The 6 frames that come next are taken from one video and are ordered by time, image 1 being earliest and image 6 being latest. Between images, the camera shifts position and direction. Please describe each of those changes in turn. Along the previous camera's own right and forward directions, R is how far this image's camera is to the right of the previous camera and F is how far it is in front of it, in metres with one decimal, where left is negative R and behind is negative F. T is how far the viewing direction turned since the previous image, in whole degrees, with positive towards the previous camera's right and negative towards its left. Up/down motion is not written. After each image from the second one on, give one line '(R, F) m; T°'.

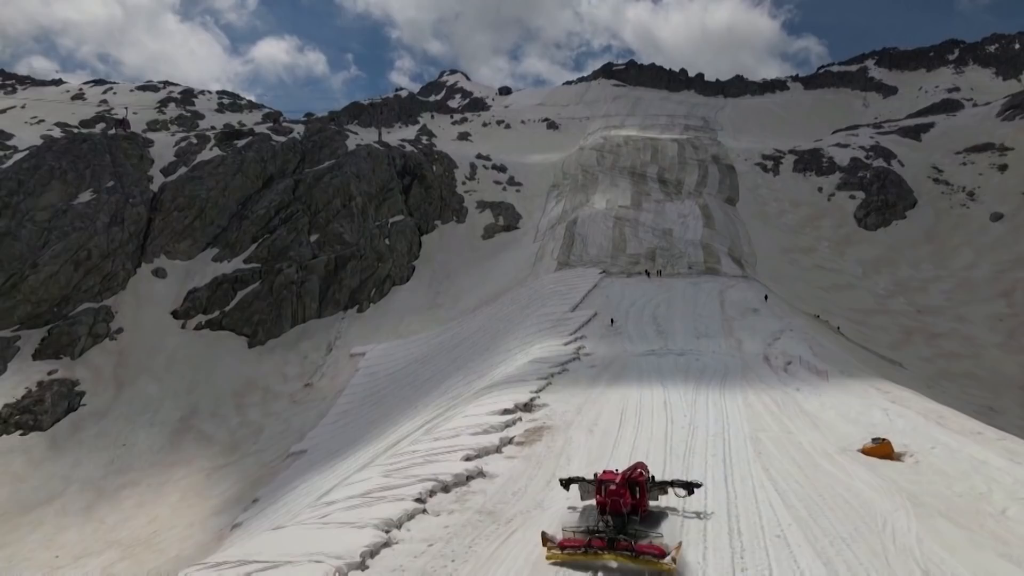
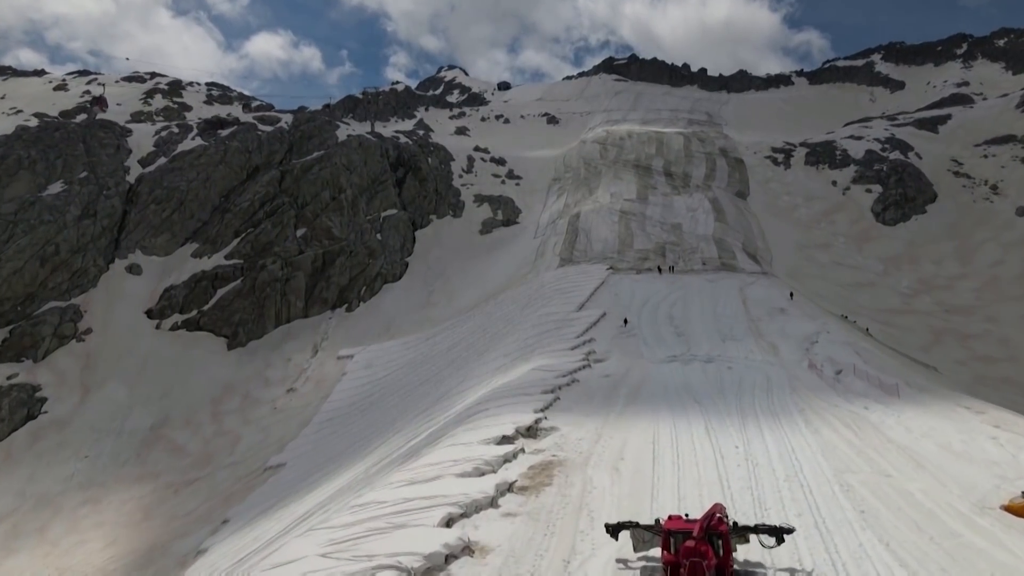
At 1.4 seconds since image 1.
(0.0, +2.3) m; 0°
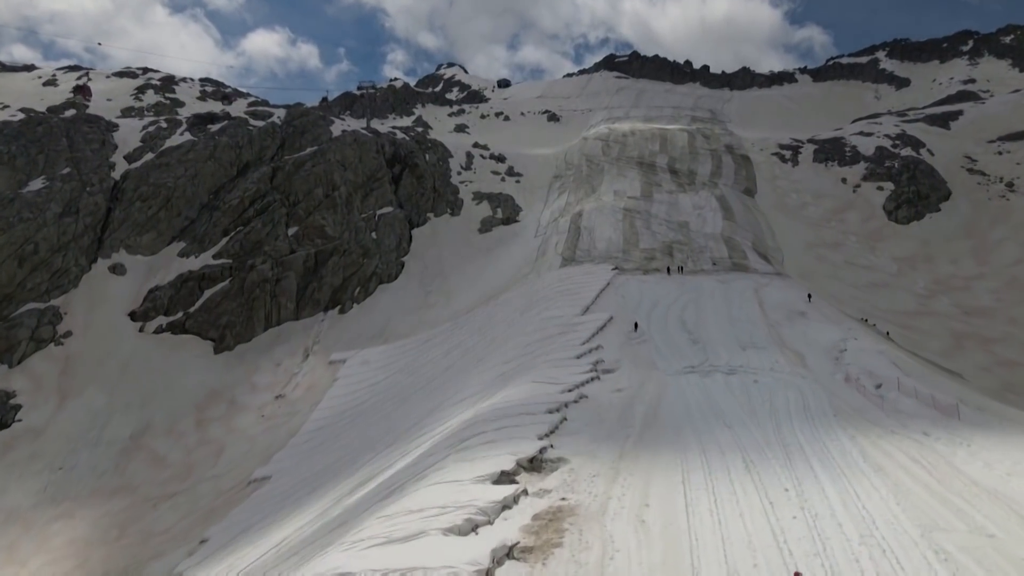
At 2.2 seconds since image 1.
(0.0, +1.4) m; 0°
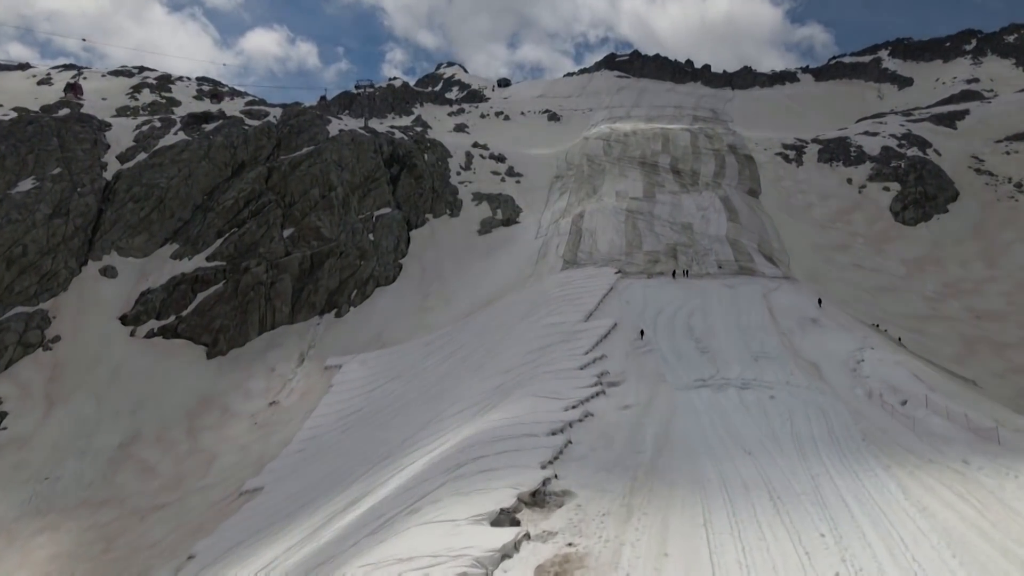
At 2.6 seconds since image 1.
(0.0, +0.7) m; 0°
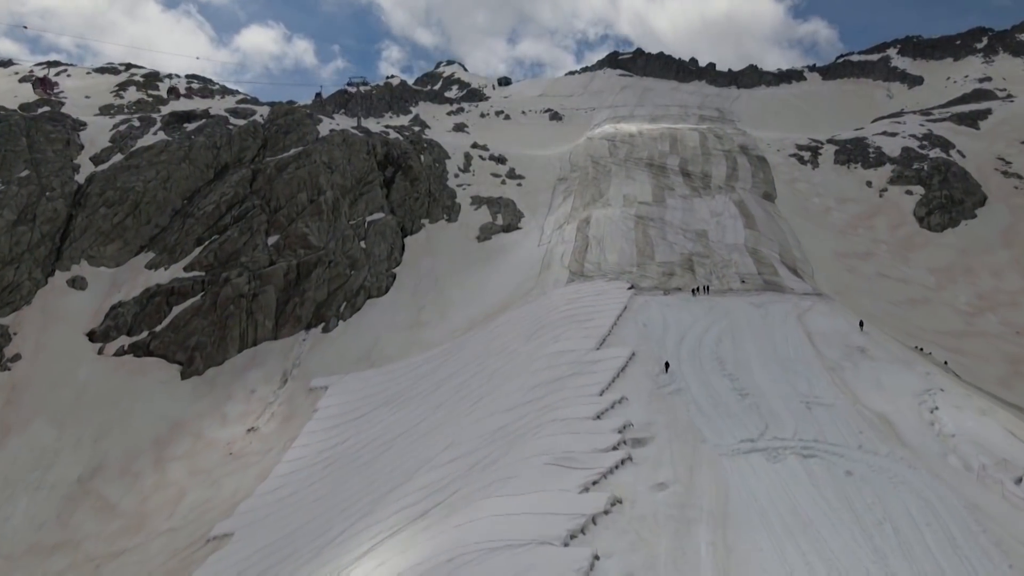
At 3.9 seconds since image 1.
(-0.1, +2.4) m; 0°
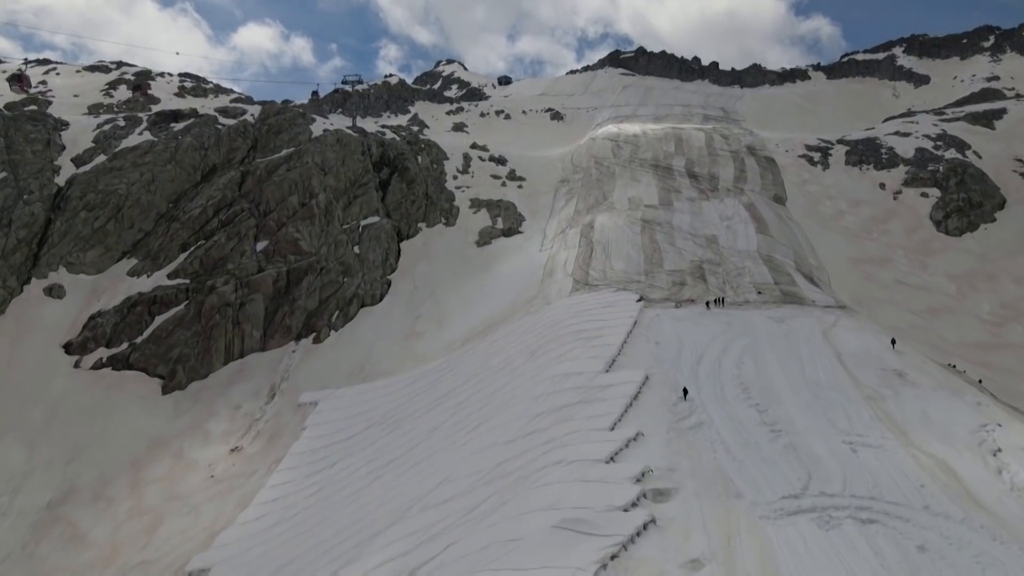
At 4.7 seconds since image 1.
(0.0, +1.5) m; 0°
